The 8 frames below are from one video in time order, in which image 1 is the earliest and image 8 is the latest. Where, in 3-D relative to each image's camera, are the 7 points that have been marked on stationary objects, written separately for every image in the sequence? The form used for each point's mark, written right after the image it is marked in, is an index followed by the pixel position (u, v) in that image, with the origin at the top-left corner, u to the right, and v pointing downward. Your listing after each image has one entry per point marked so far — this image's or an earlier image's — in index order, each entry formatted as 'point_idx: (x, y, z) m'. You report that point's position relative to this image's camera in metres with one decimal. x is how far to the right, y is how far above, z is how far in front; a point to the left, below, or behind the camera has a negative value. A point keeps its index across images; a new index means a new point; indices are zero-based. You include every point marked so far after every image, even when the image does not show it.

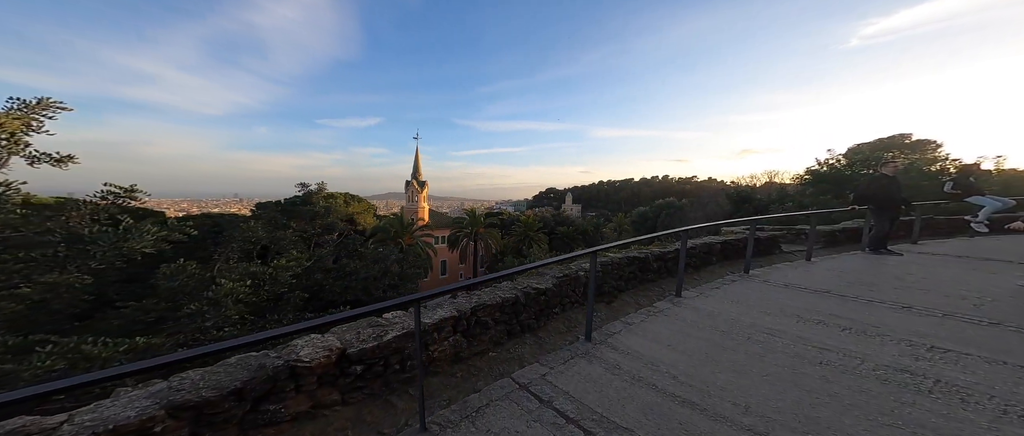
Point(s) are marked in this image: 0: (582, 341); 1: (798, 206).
0: (+0.8, -1.4, +3.6) m
1: (+9.4, +0.3, +10.5) m
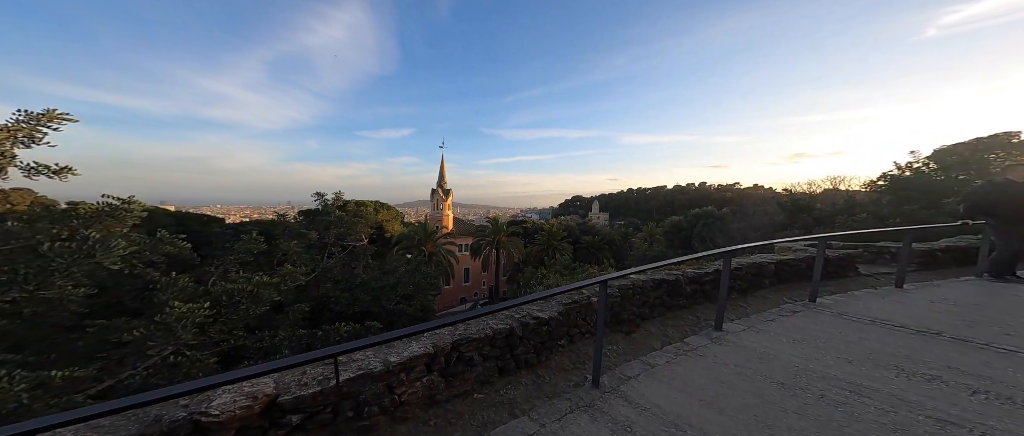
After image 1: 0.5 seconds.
0: (+0.7, -1.5, +2.8) m
1: (+9.9, 0.0, +9.0) m
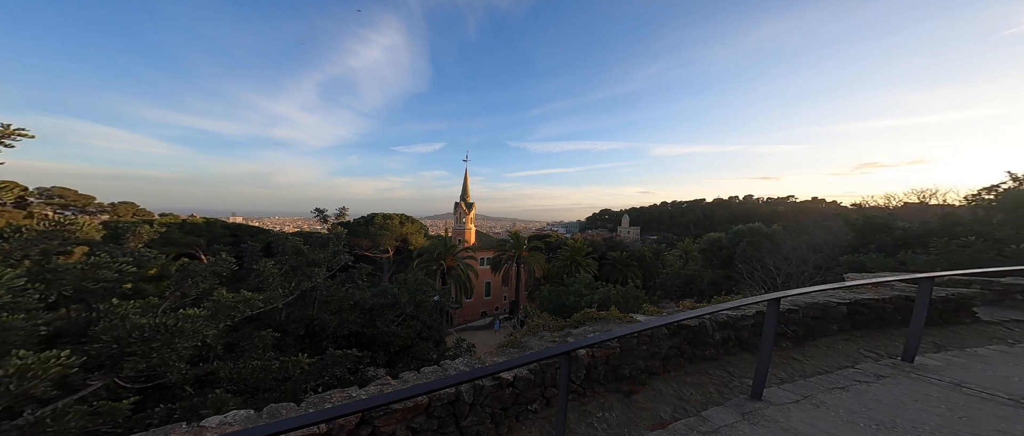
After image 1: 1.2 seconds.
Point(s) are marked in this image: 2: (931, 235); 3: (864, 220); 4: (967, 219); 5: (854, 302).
0: (+0.3, -1.6, +1.9) m
1: (+10.0, -0.4, +7.2) m
2: (+12.0, -0.5, +9.5) m
3: (+11.9, 0.0, +11.2) m
4: (+12.5, 0.0, +9.1) m
5: (+3.7, -0.9, +3.5) m
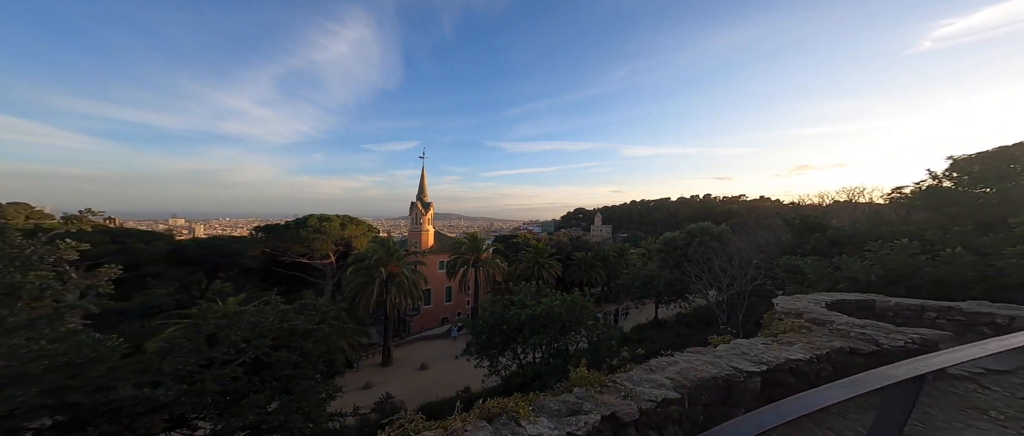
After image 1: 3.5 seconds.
0: (-1.3, -1.7, +0.7) m
1: (+8.0, -0.4, +6.7) m
2: (+9.9, -0.5, +9.1) m
3: (+9.6, 0.0, +10.8) m
4: (+10.3, 0.0, +8.7) m
5: (+2.0, -1.0, +2.6) m
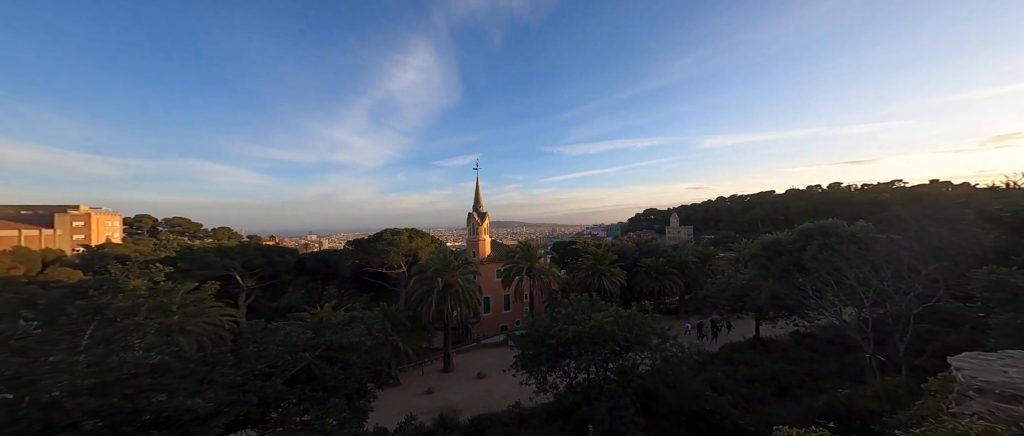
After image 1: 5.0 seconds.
0: (-1.9, -1.7, -0.5) m
1: (+8.3, -0.2, +3.7) m
2: (+10.6, -0.1, +5.6) m
3: (+10.7, +0.3, +7.3) m
4: (+11.0, +0.3, +5.2) m
5: (+1.6, -0.9, +0.7) m
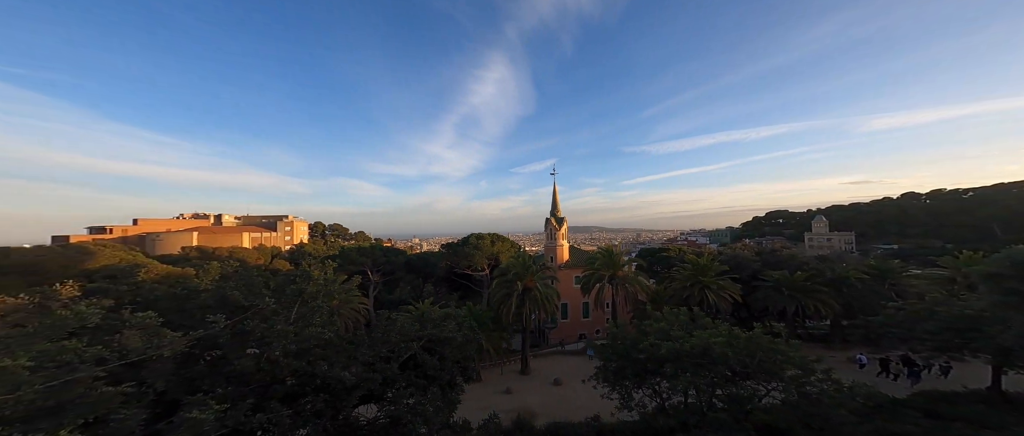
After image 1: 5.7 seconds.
0: (-1.8, -1.6, -0.2) m
1: (+9.1, -0.1, +1.5) m
2: (+11.8, -0.1, +2.9) m
3: (+12.3, +0.3, +4.5) m
4: (+12.0, +0.4, +2.4) m
5: (+1.9, -0.8, +0.2) m
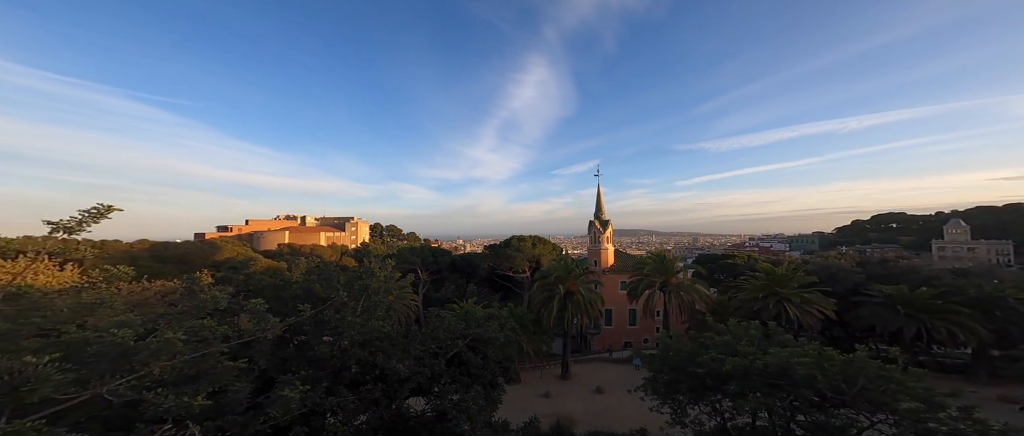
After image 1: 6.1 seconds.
0: (-1.6, -1.6, -0.2) m
1: (+9.5, -0.1, +0.2) m
2: (+12.3, -0.2, +1.2) m
3: (+13.0, +0.2, +2.8) m
4: (+12.5, +0.3, +0.7) m
5: (+2.2, -0.8, -0.3) m
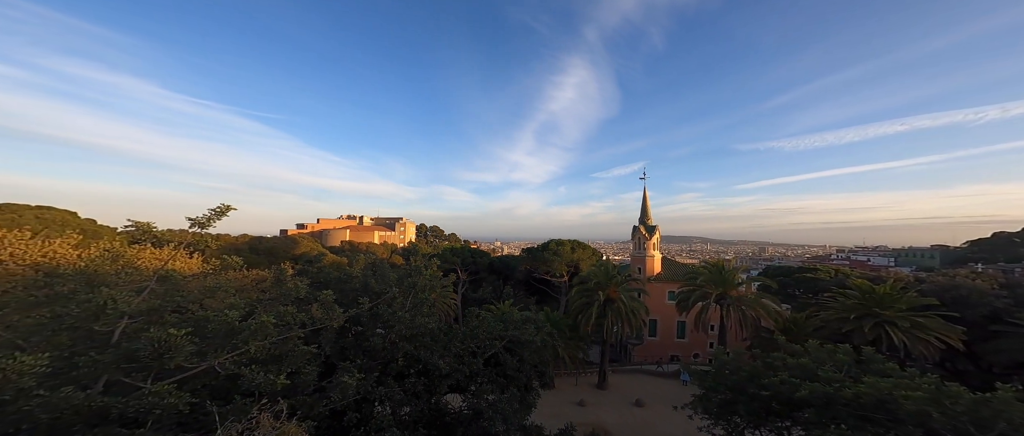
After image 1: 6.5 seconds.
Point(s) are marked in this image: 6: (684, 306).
0: (-1.3, -1.6, -0.2) m
1: (+9.8, -0.3, -1.1) m
2: (+12.7, -0.4, -0.3) m
3: (+13.6, -0.1, +1.2) m
4: (+12.9, 0.0, -0.9) m
5: (+2.5, -0.9, -0.7) m
6: (+10.0, -5.1, +18.9) m
